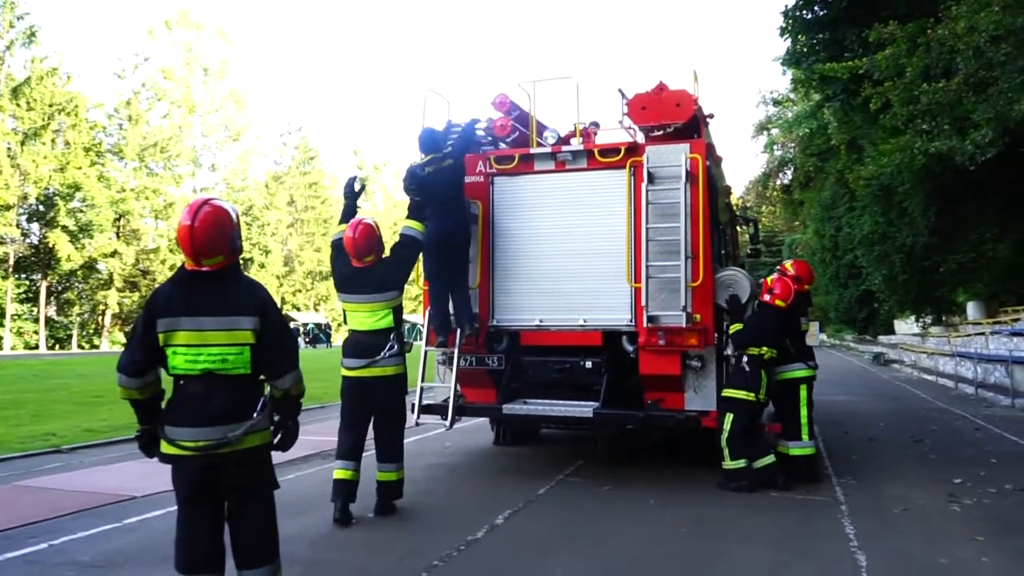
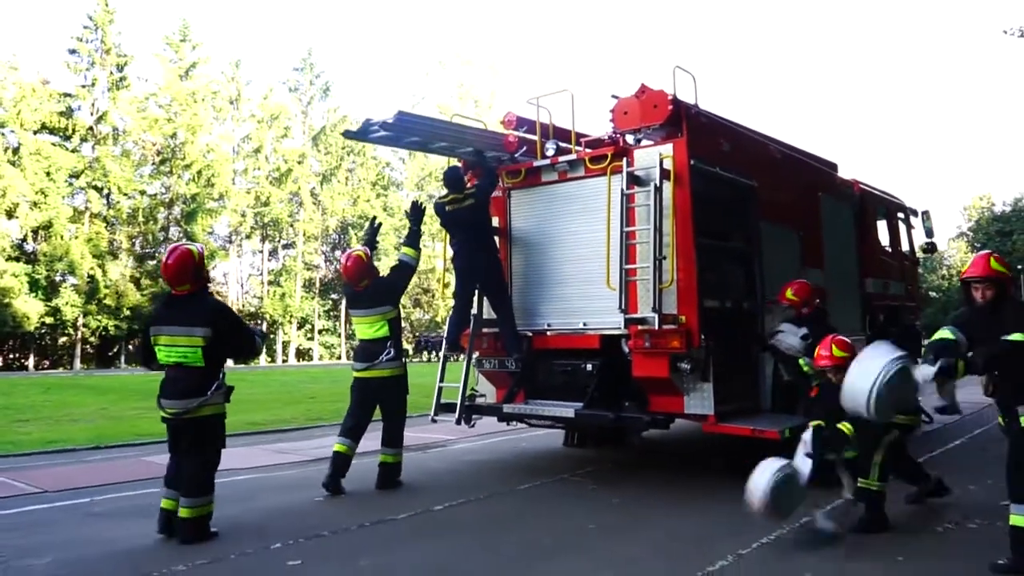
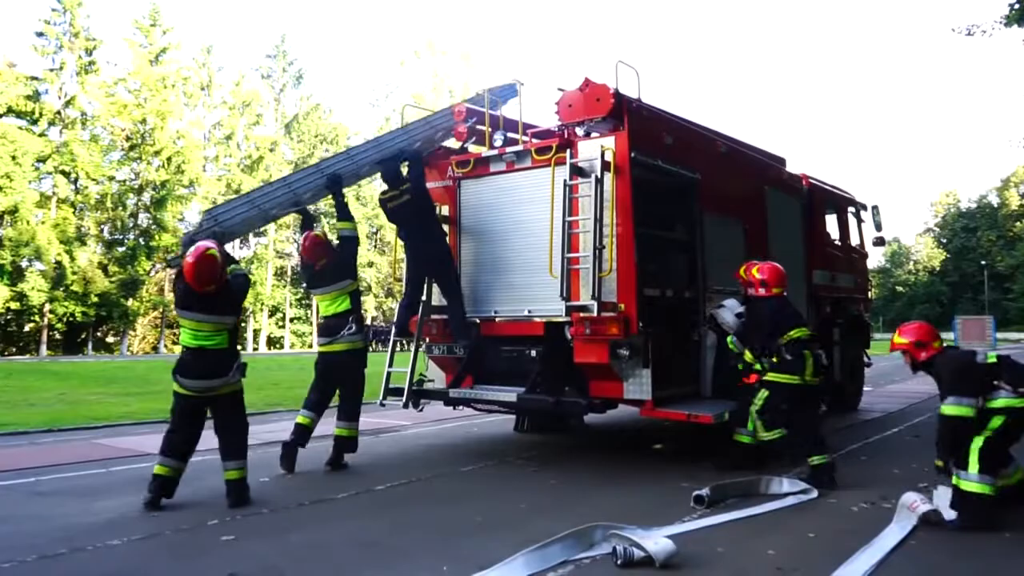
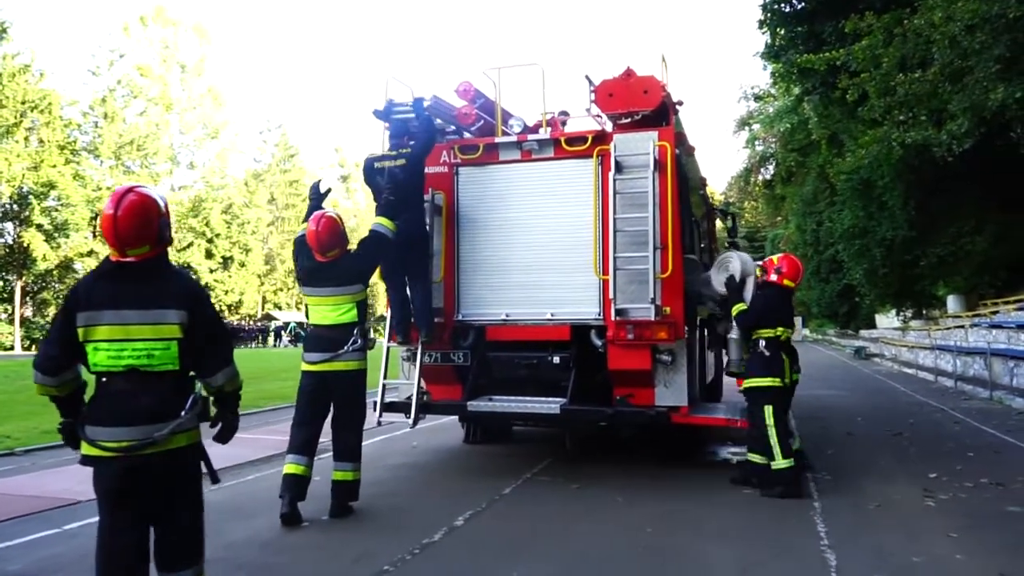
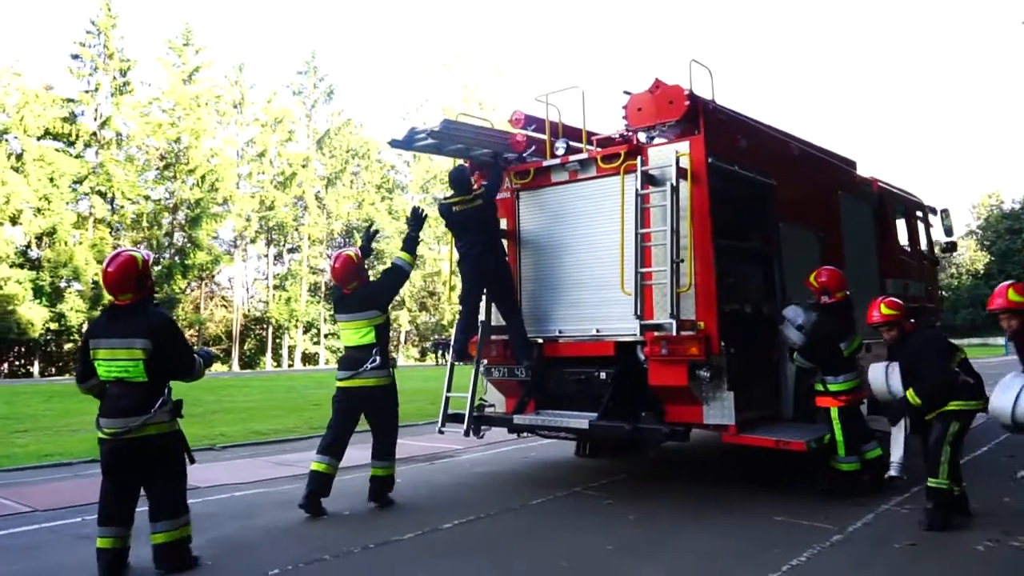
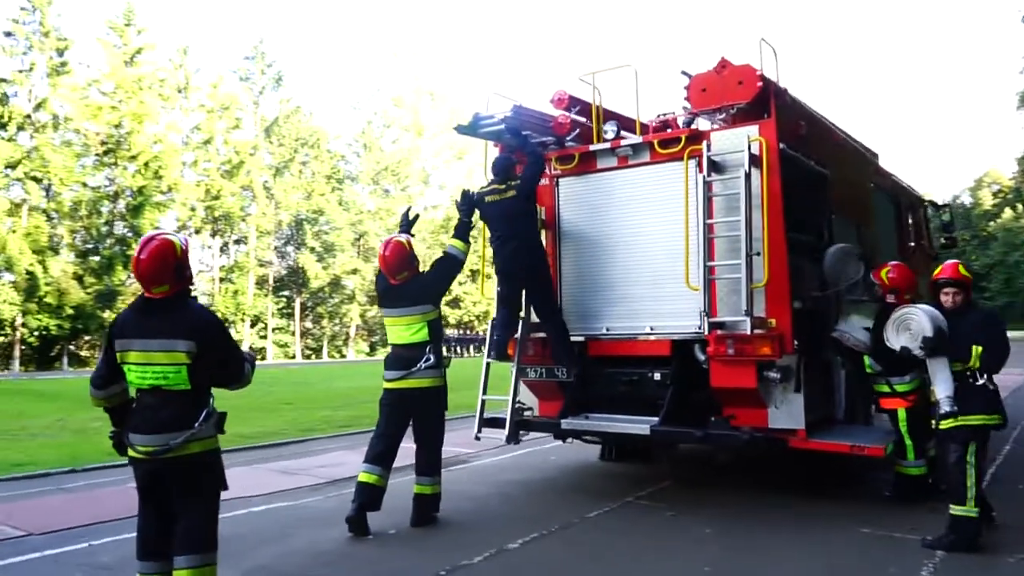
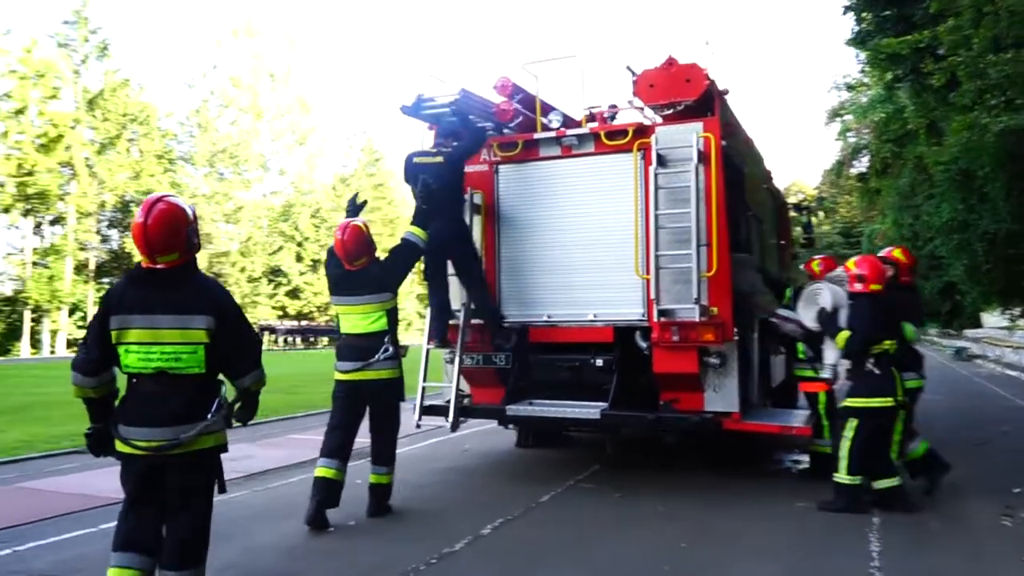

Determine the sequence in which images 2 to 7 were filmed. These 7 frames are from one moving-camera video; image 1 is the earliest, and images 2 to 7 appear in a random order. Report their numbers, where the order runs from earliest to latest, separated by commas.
4, 7, 6, 5, 2, 3
